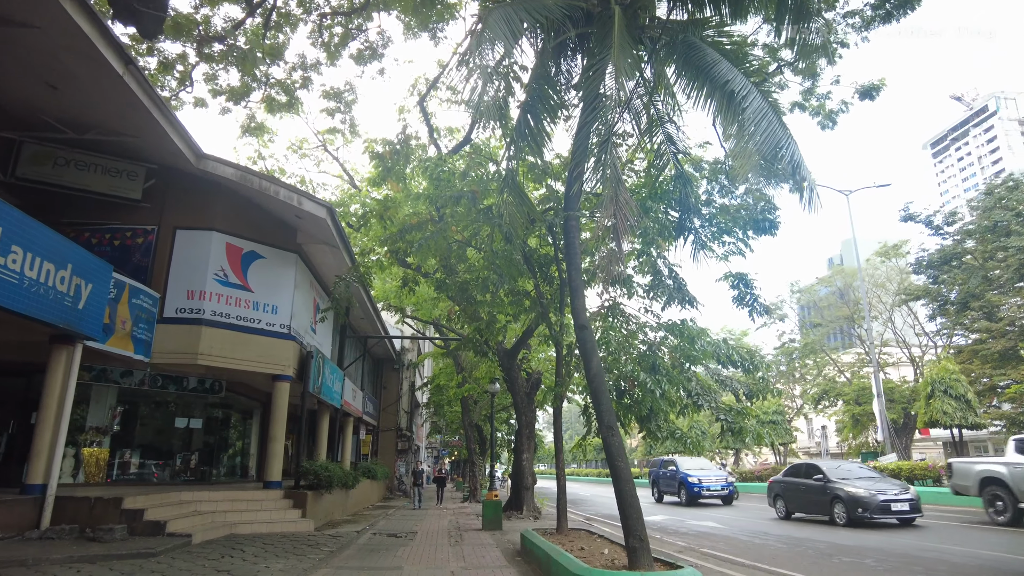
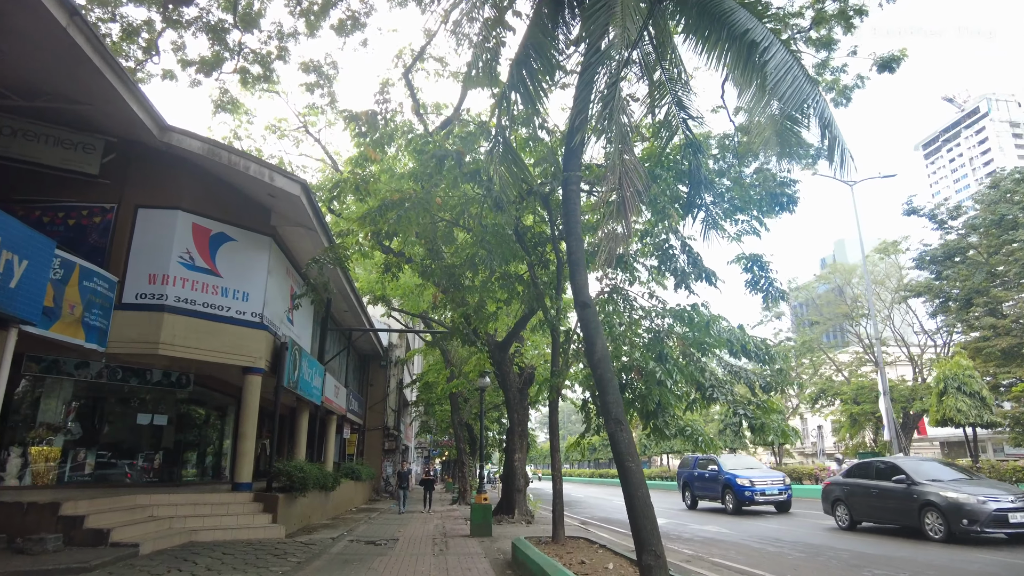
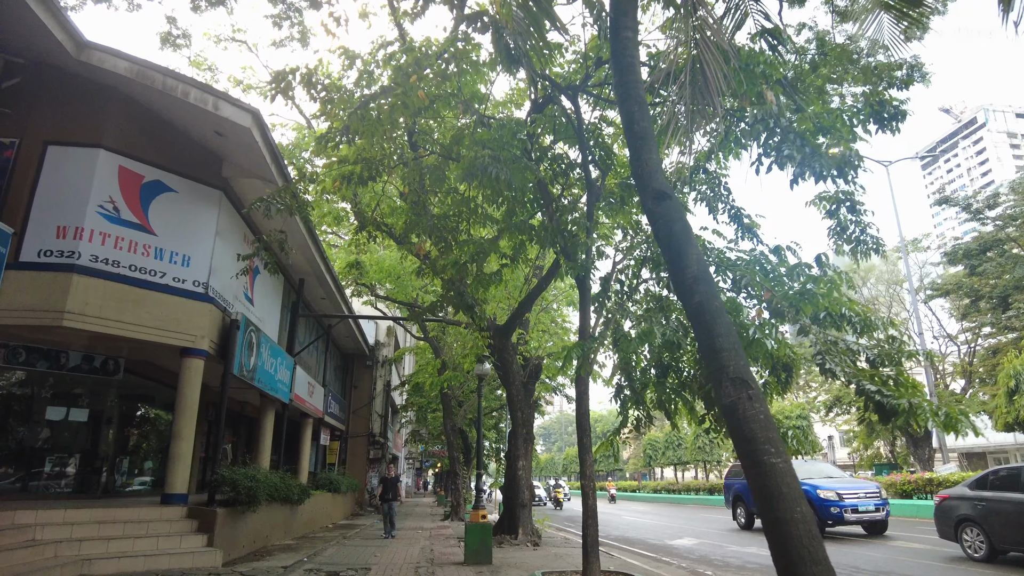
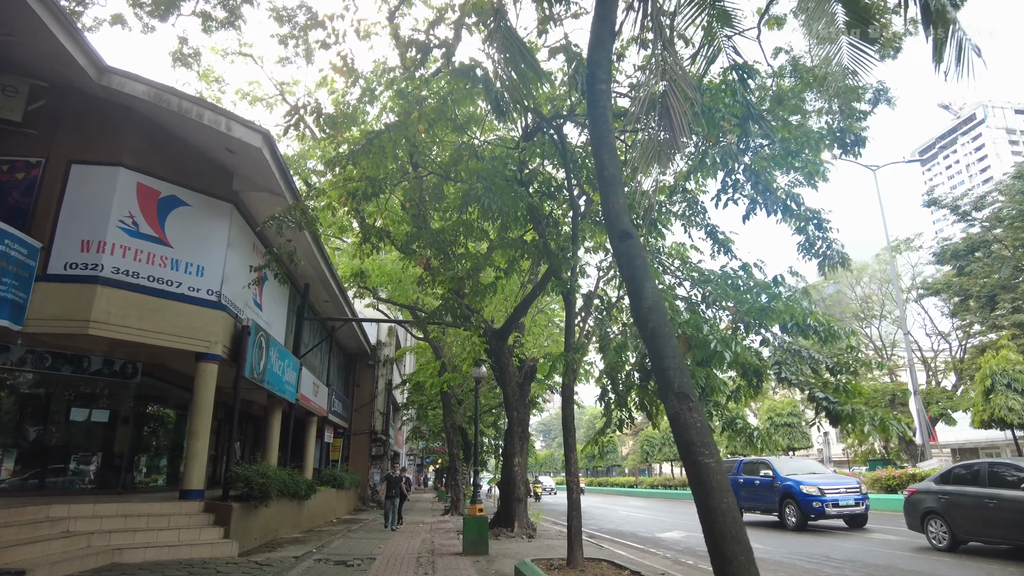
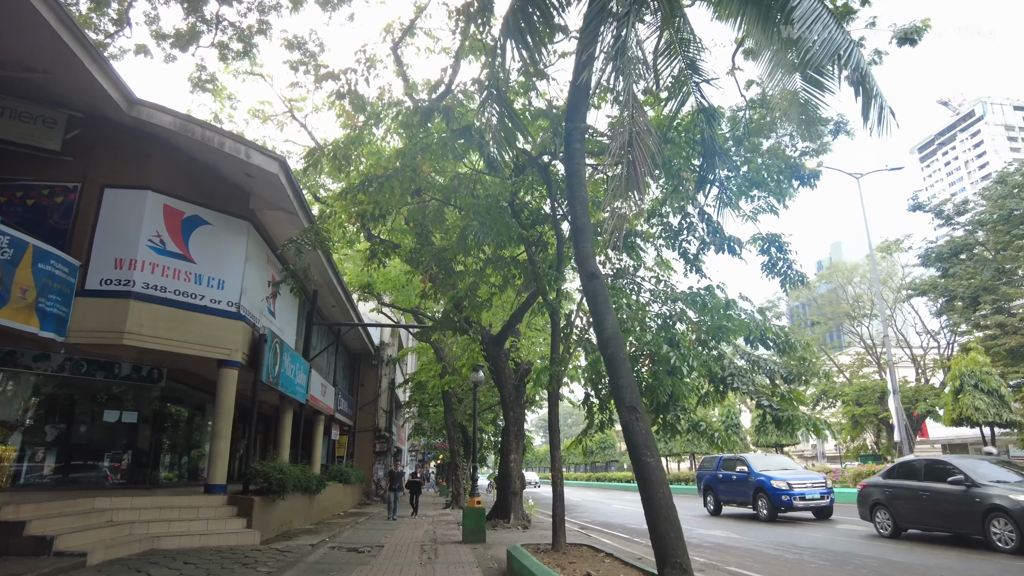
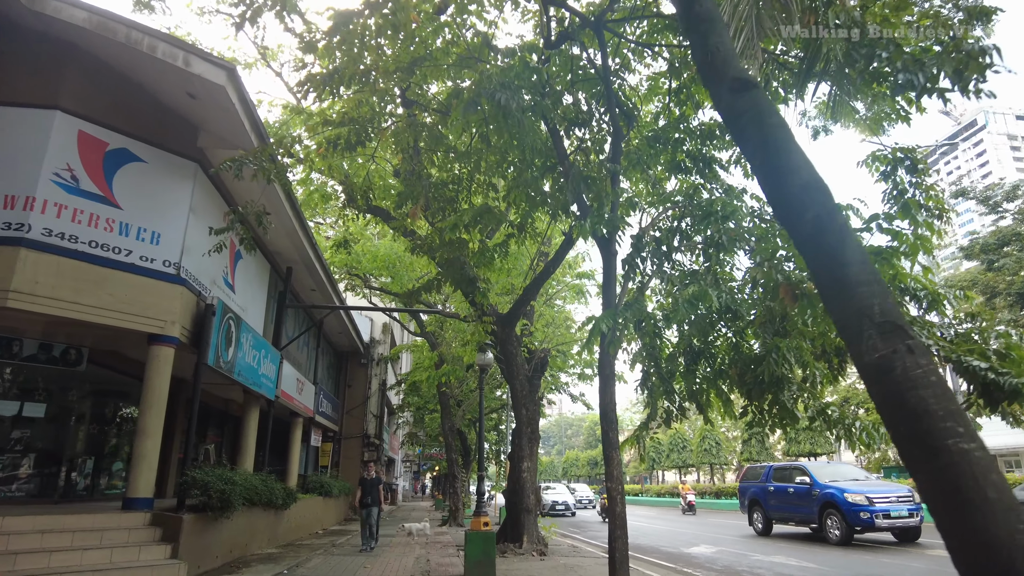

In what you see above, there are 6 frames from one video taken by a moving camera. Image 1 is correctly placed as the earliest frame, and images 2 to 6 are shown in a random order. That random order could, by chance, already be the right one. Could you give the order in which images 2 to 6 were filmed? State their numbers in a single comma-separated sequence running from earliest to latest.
2, 5, 4, 3, 6
